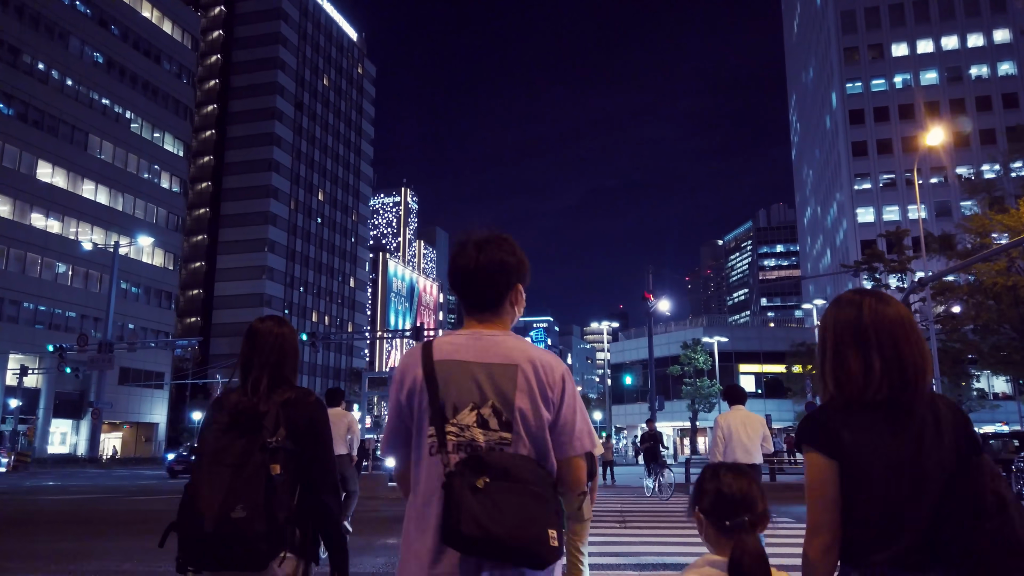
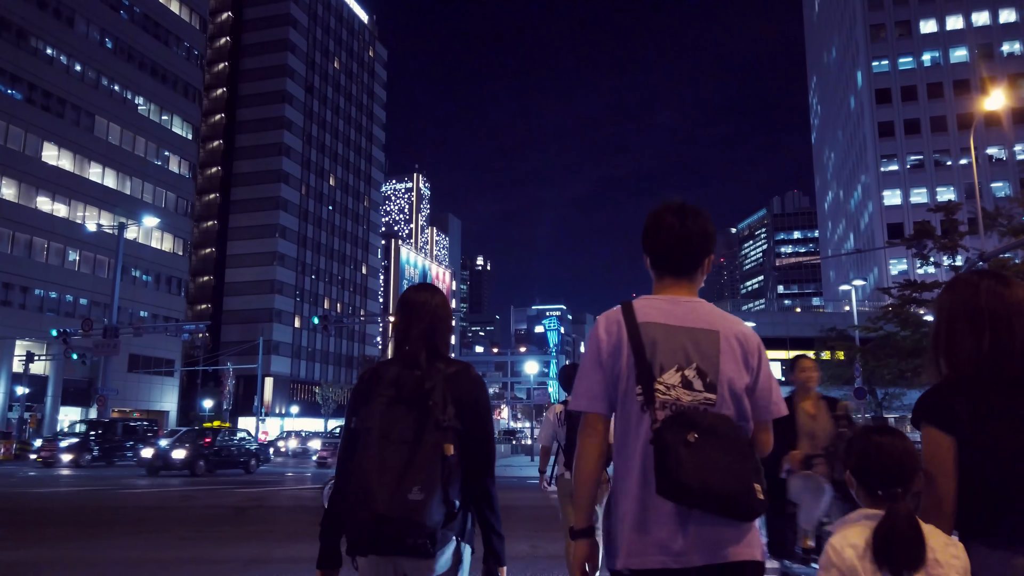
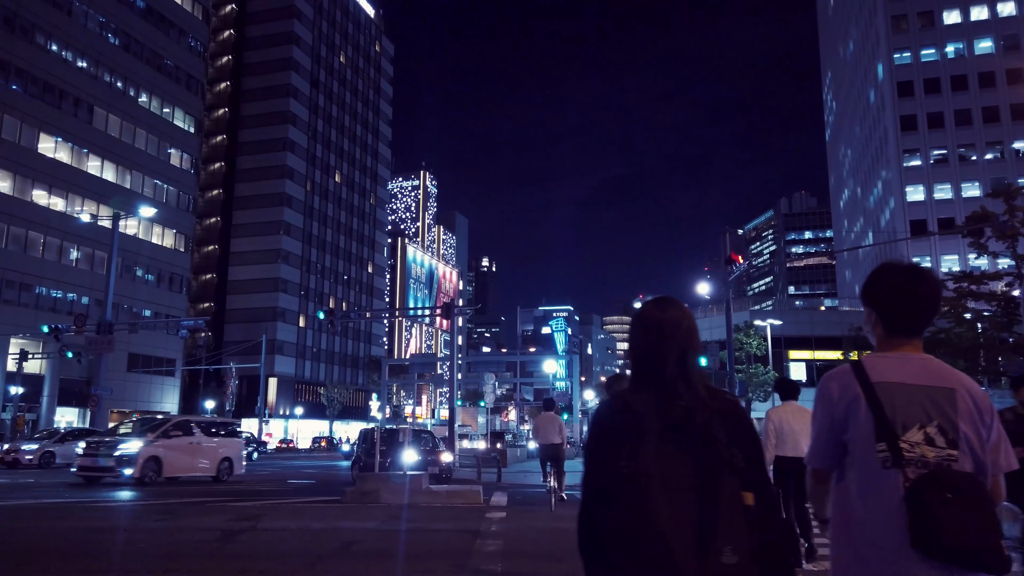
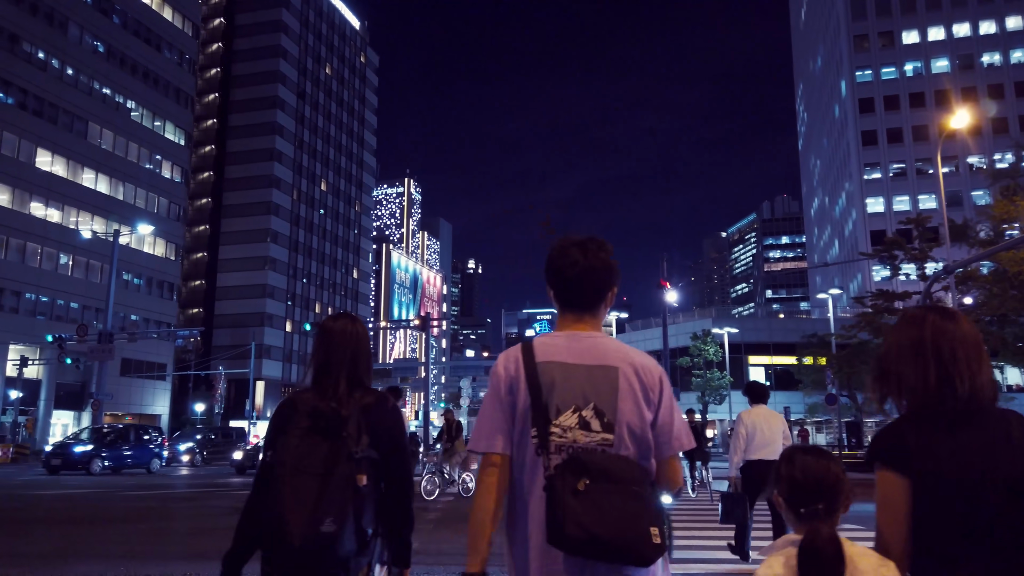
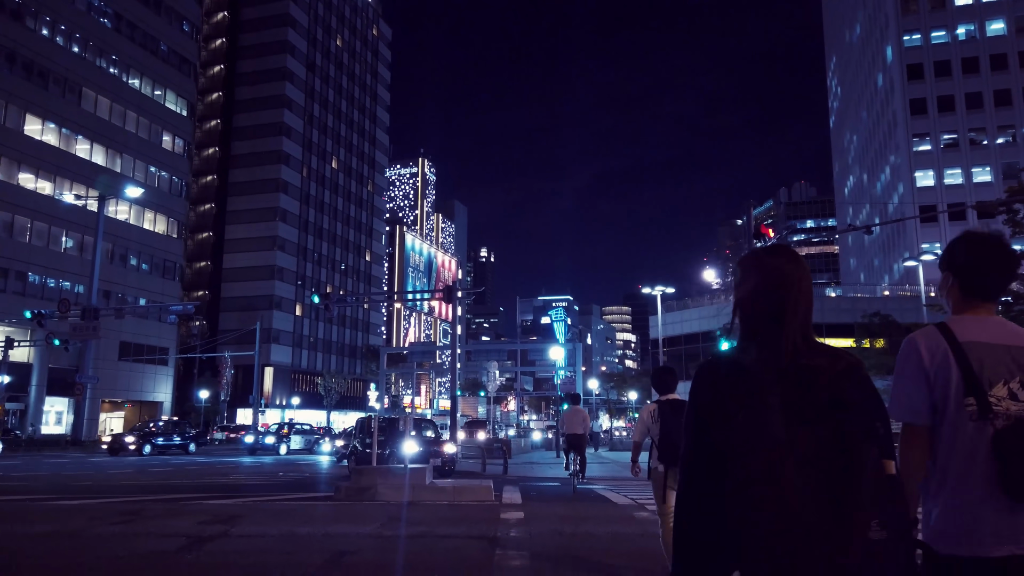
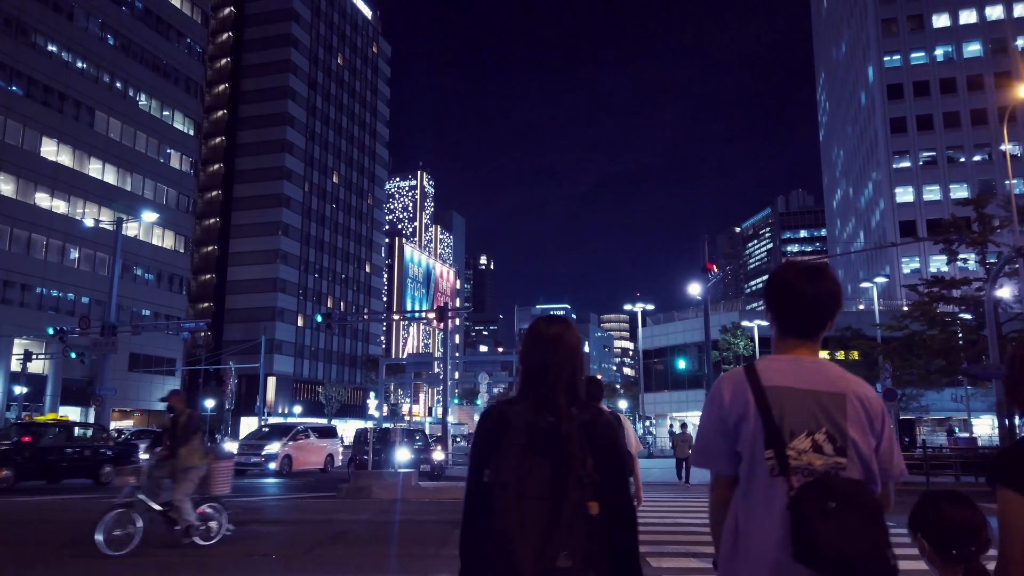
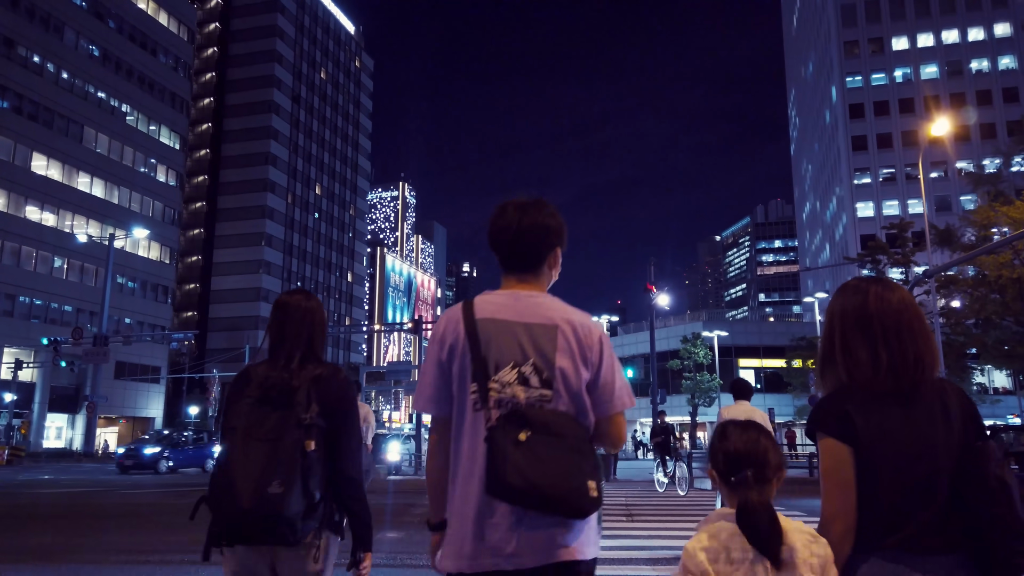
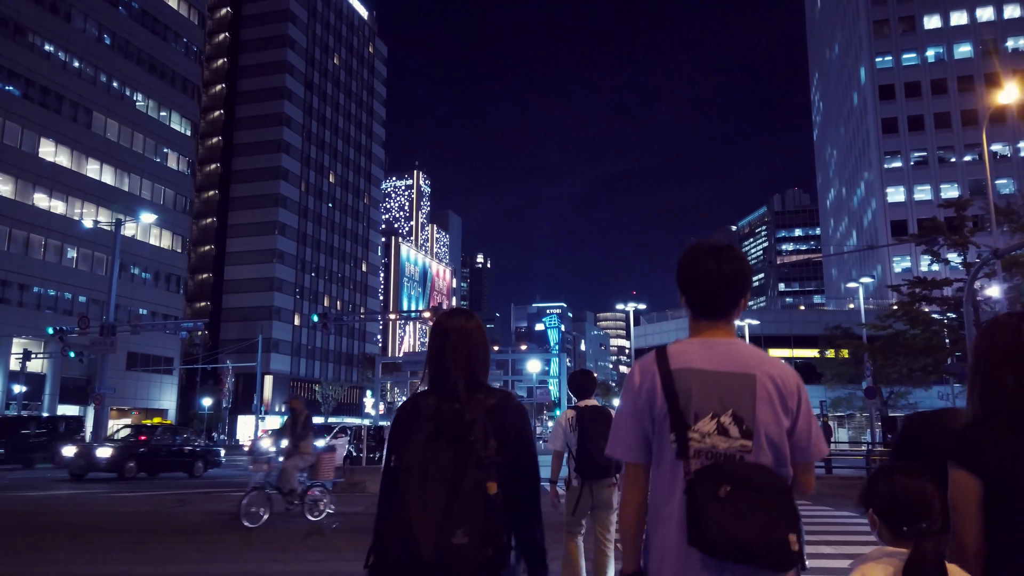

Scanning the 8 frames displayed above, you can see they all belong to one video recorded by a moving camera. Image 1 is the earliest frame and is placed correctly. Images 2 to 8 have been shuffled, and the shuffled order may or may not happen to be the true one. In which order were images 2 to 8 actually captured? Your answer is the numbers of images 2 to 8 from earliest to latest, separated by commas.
7, 4, 2, 8, 6, 3, 5
